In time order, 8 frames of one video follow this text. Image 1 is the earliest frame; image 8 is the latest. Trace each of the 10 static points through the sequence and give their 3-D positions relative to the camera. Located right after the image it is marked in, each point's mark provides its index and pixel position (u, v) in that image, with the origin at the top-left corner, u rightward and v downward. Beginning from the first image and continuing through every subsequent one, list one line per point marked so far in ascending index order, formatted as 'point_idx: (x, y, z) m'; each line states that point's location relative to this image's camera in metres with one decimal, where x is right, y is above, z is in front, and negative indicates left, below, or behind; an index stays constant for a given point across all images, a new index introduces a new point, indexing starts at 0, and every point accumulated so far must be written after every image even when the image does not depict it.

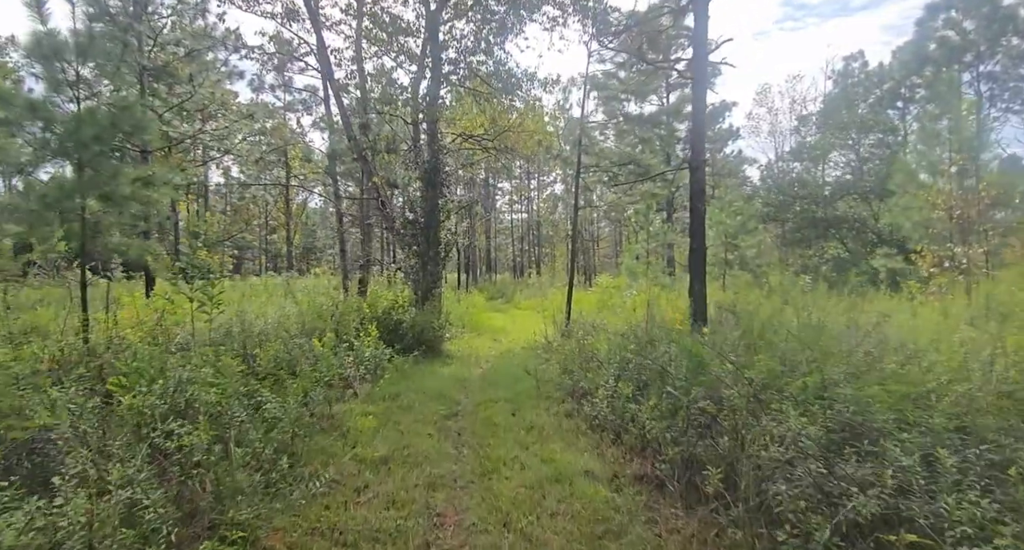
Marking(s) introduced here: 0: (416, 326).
0: (-1.7, -0.9, +8.2) m
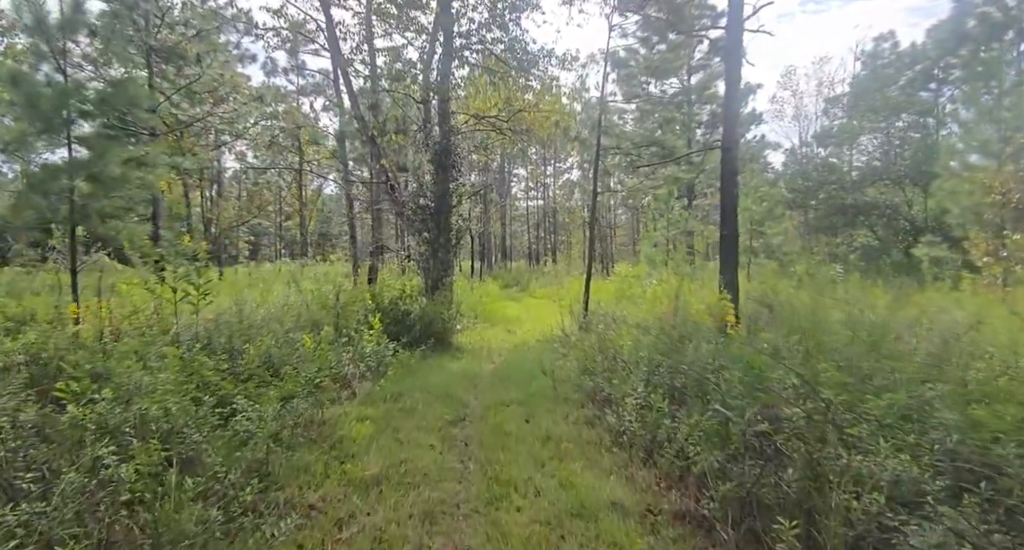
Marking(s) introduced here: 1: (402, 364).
0: (-1.4, -0.7, +7.8) m
1: (-1.4, -1.2, +6.0) m
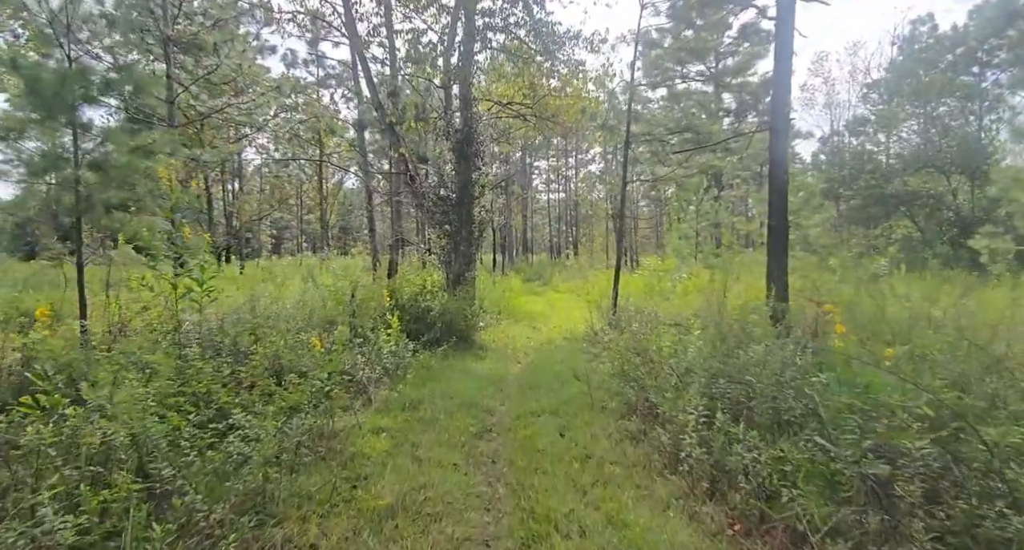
0: (-1.0, -0.6, +7.4) m
1: (-1.1, -1.1, +5.6) m
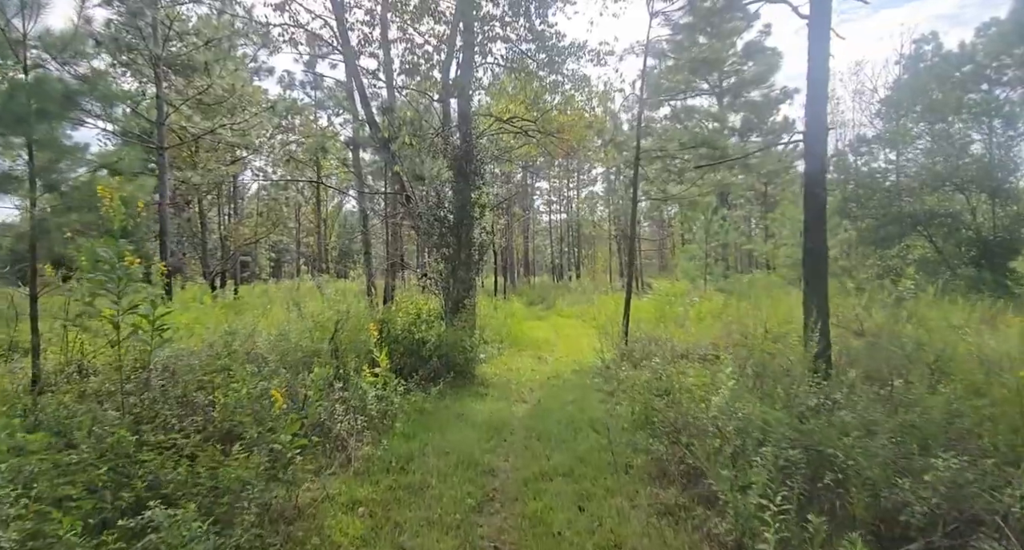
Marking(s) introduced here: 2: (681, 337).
0: (-1.0, -1.0, +6.7) m
1: (-1.0, -1.4, +4.9) m
2: (+3.0, -1.1, +8.3) m
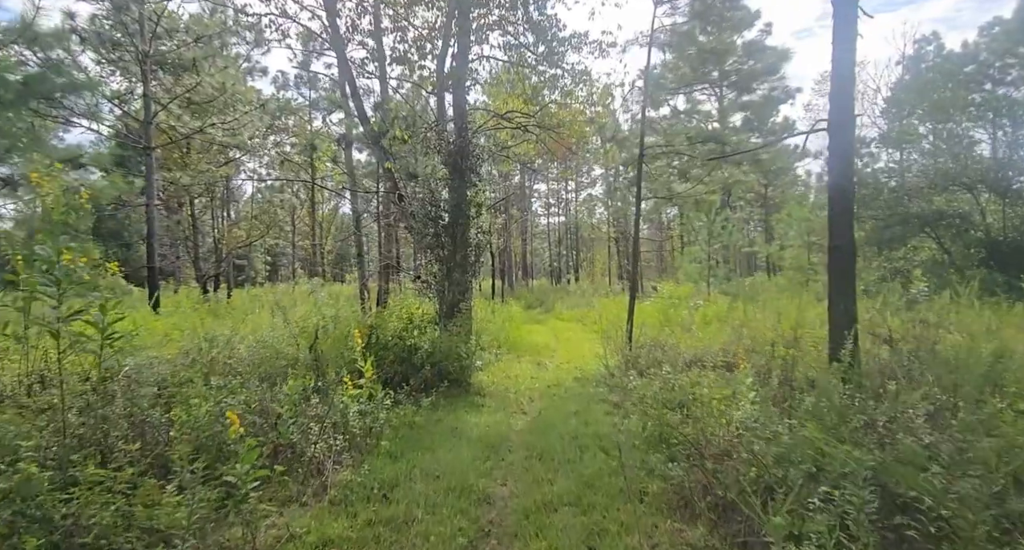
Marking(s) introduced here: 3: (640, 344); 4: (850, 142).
0: (-1.0, -1.1, +6.3) m
1: (-1.0, -1.4, +4.4) m
2: (+3.0, -1.1, +7.9) m
3: (+2.2, -1.2, +8.0) m
4: (+3.3, +1.3, +4.6) m
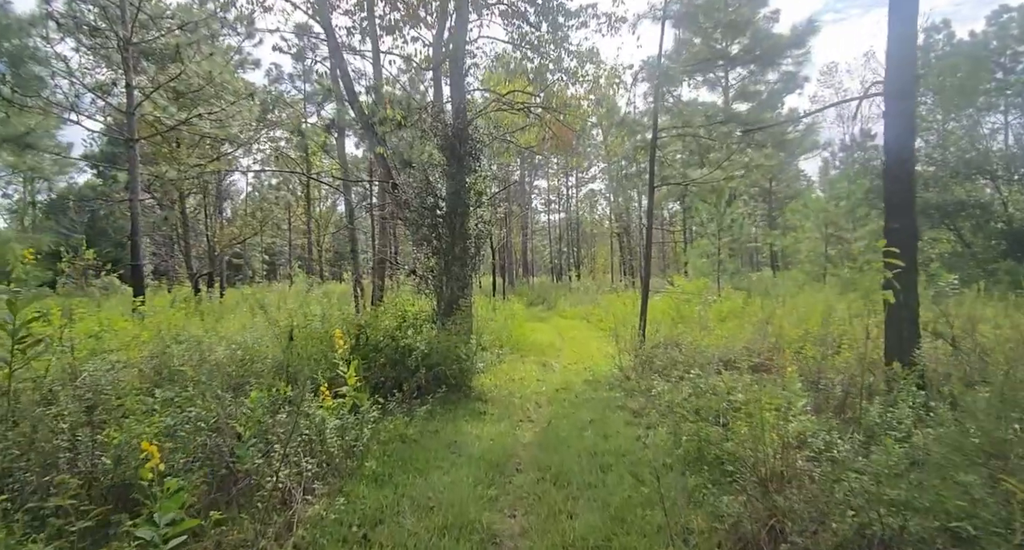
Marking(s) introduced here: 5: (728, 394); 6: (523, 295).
0: (-1.0, -1.0, +5.6) m
1: (-1.0, -1.3, +3.8) m
2: (+3.0, -1.0, +7.2) m
3: (+2.2, -1.1, +7.4) m
4: (+3.3, +1.4, +4.0) m
5: (+1.7, -0.9, +3.7) m
6: (+0.4, -0.8, +18.9) m
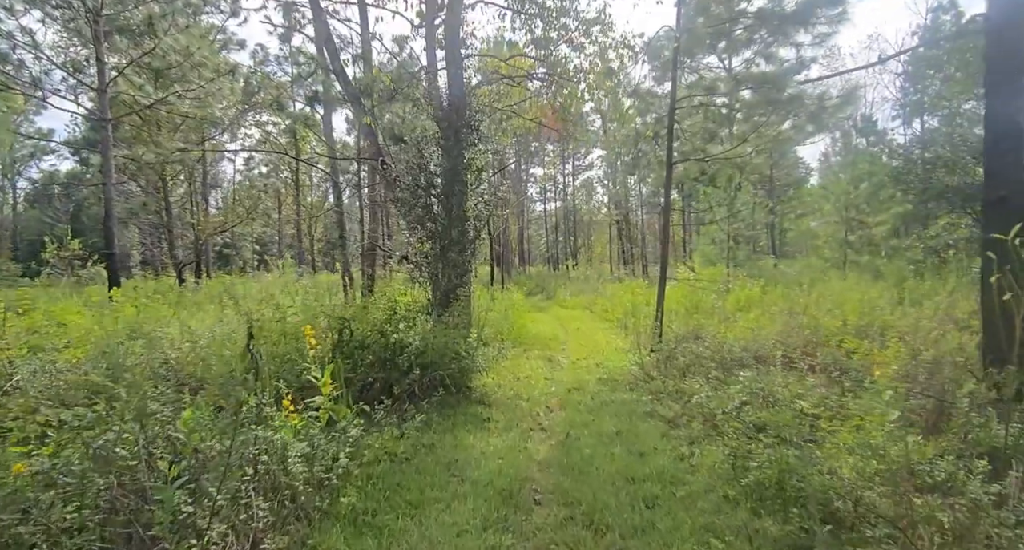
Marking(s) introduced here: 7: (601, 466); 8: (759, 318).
0: (-0.9, -0.8, +4.9) m
1: (-0.9, -1.2, +3.1) m
2: (+3.1, -0.8, +6.5) m
3: (+2.3, -0.9, +6.7) m
4: (+3.4, +1.5, +3.3) m
5: (+1.8, -0.8, +2.9) m
6: (+0.4, -0.4, +18.2) m
7: (+0.6, -1.3, +3.1) m
8: (+3.9, -0.7, +7.5) m
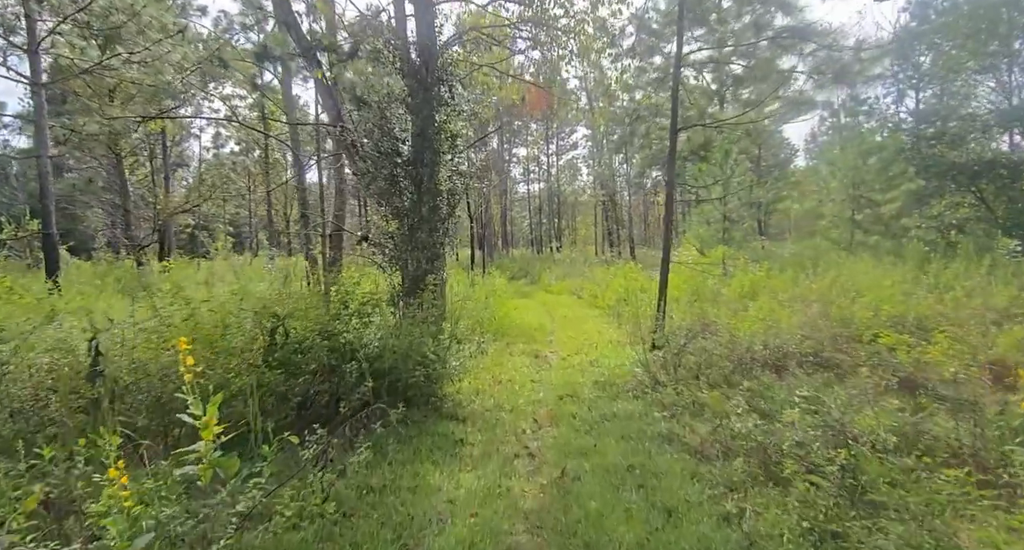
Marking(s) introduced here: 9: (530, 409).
0: (-1.1, -0.7, +3.9) m
1: (-1.0, -1.2, +2.1) m
2: (+2.8, -0.6, +5.7) m
3: (+2.1, -0.7, +5.8) m
4: (+3.3, +1.6, +2.4) m
5: (+1.7, -0.7, +2.1) m
6: (-0.3, +0.3, +17.2) m
7: (+0.5, -1.2, +2.2) m
8: (+3.6, -0.4, +6.7) m
9: (+0.1, -1.2, +4.2) m
